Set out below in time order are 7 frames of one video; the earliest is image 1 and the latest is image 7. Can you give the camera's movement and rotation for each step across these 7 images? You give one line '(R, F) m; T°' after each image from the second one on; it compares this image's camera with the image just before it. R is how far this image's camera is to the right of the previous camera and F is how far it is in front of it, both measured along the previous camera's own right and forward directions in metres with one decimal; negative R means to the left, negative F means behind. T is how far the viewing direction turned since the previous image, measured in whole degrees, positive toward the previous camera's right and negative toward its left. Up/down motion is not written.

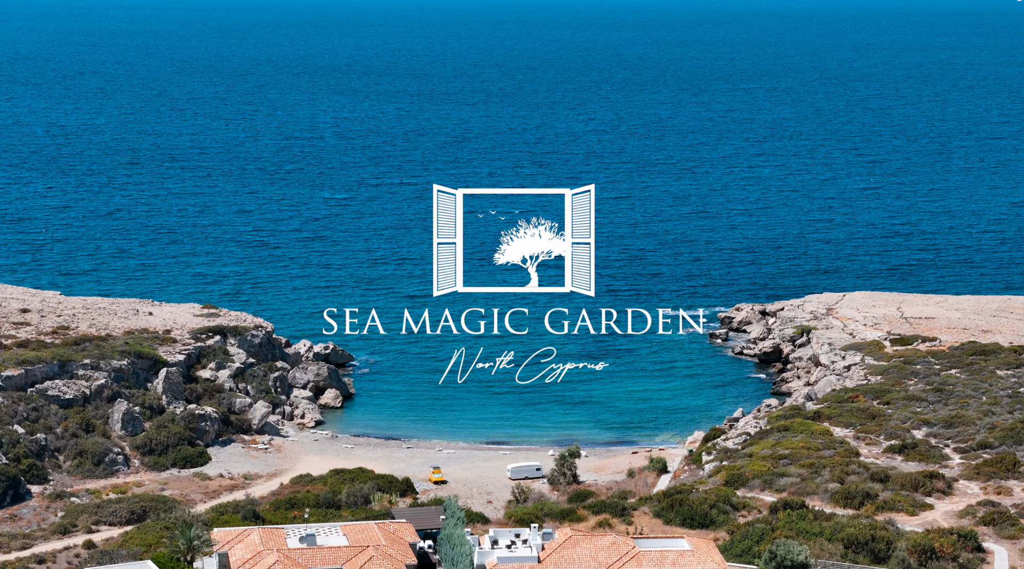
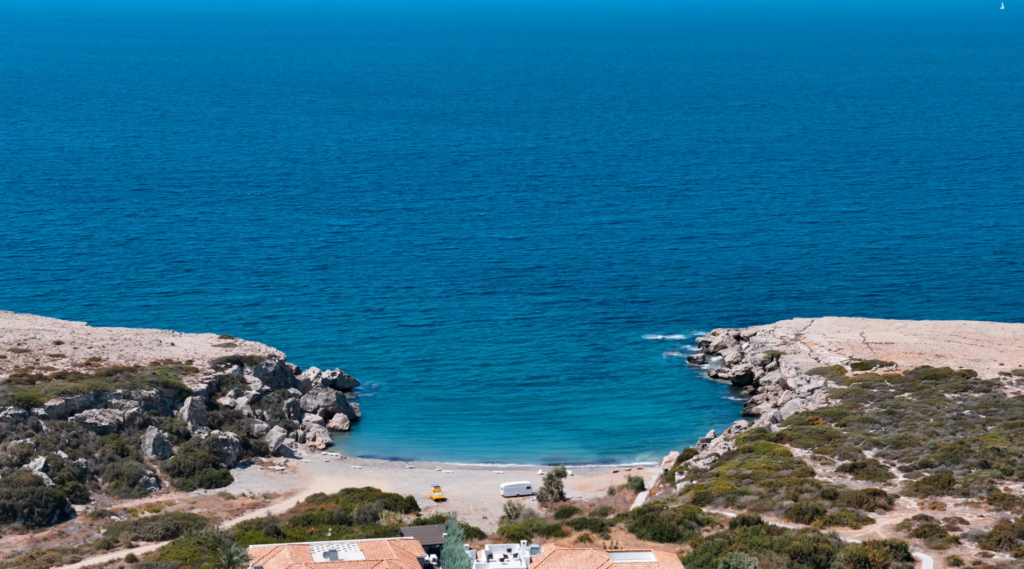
(+0.1, -10.0) m; 0°
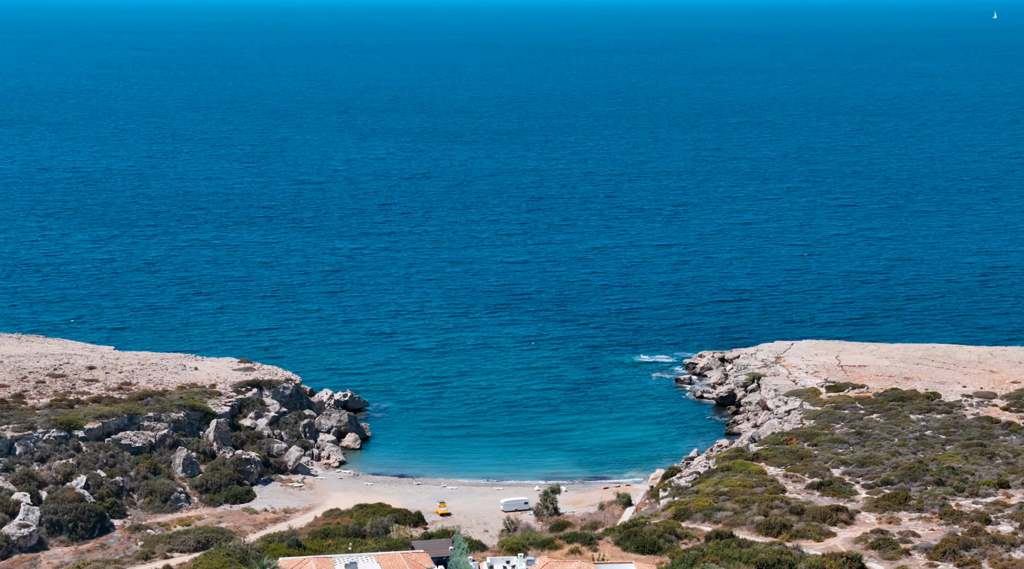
(+0.1, -9.4) m; 0°
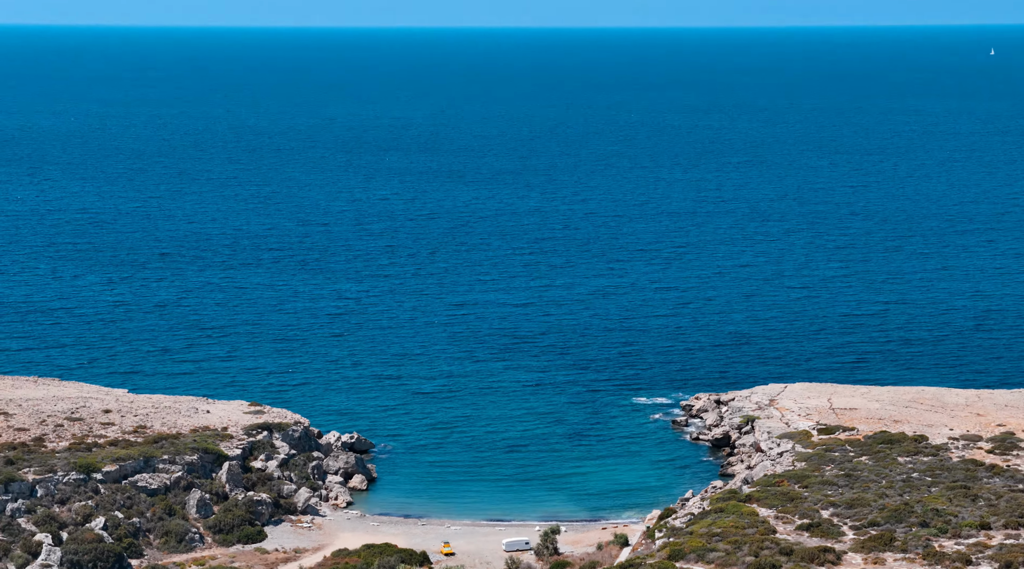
(0.0, -4.5) m; 0°
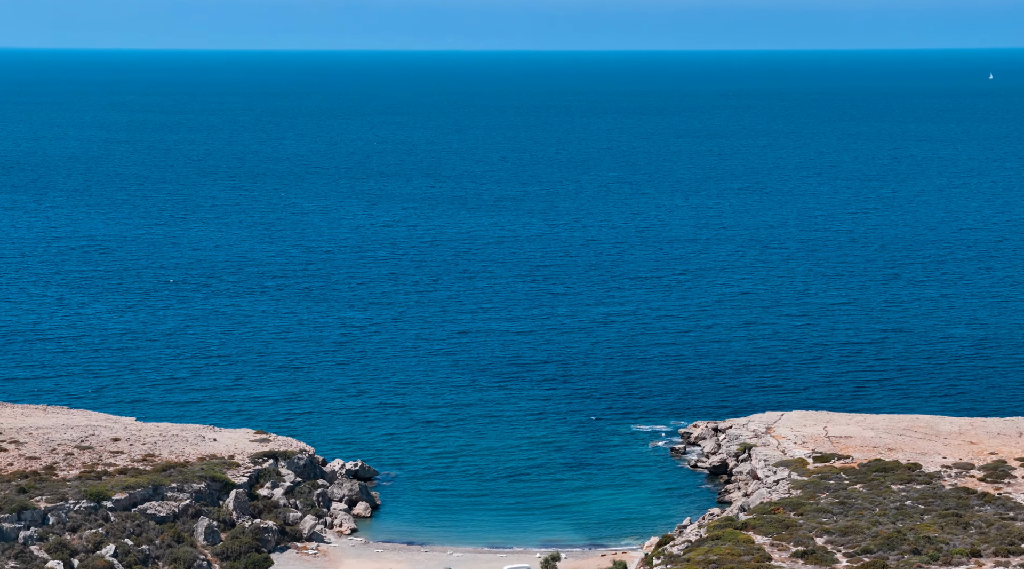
(0.0, -2.6) m; 0°
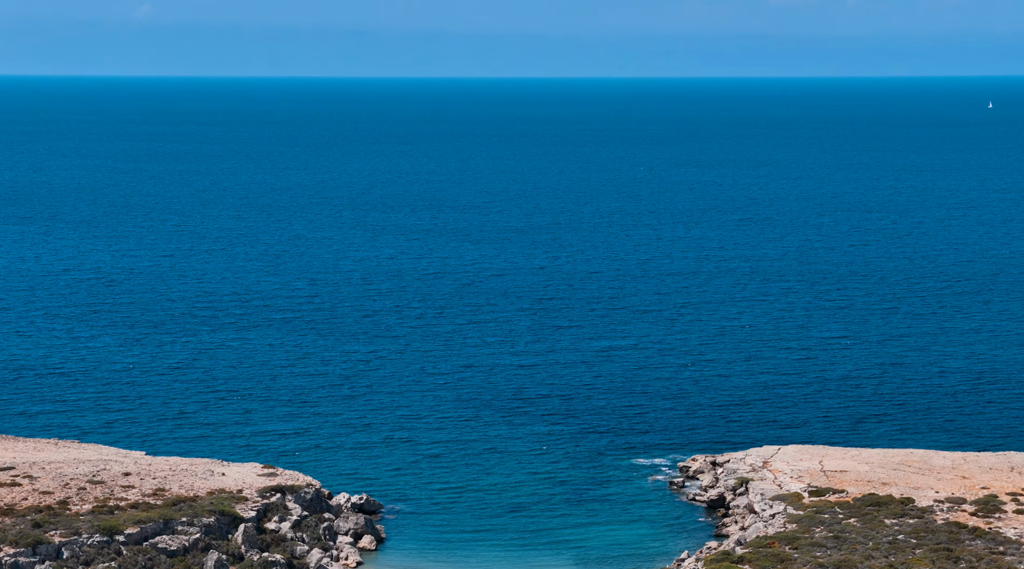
(+0.1, -3.2) m; 0°
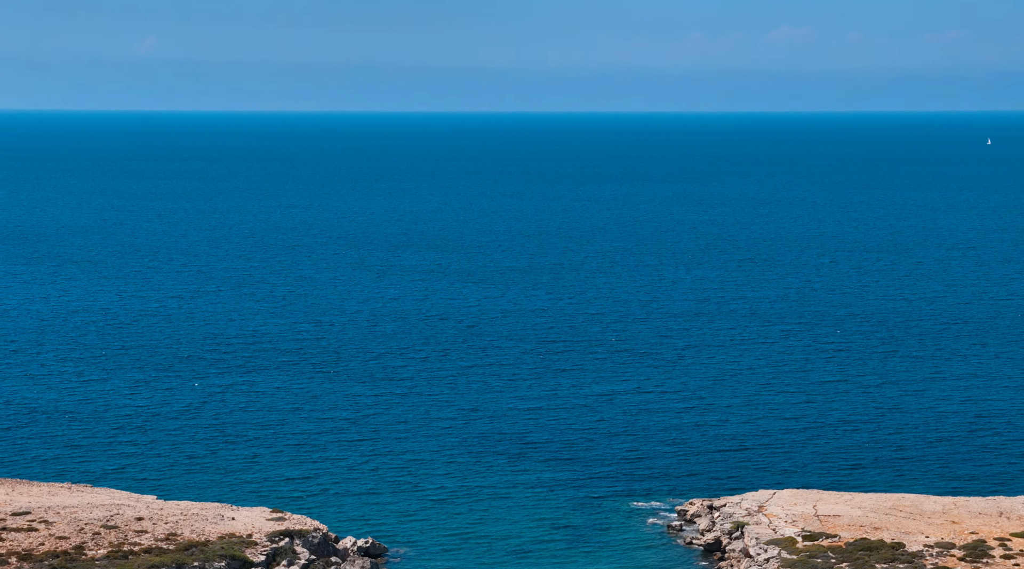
(+0.2, -4.3) m; 0°
